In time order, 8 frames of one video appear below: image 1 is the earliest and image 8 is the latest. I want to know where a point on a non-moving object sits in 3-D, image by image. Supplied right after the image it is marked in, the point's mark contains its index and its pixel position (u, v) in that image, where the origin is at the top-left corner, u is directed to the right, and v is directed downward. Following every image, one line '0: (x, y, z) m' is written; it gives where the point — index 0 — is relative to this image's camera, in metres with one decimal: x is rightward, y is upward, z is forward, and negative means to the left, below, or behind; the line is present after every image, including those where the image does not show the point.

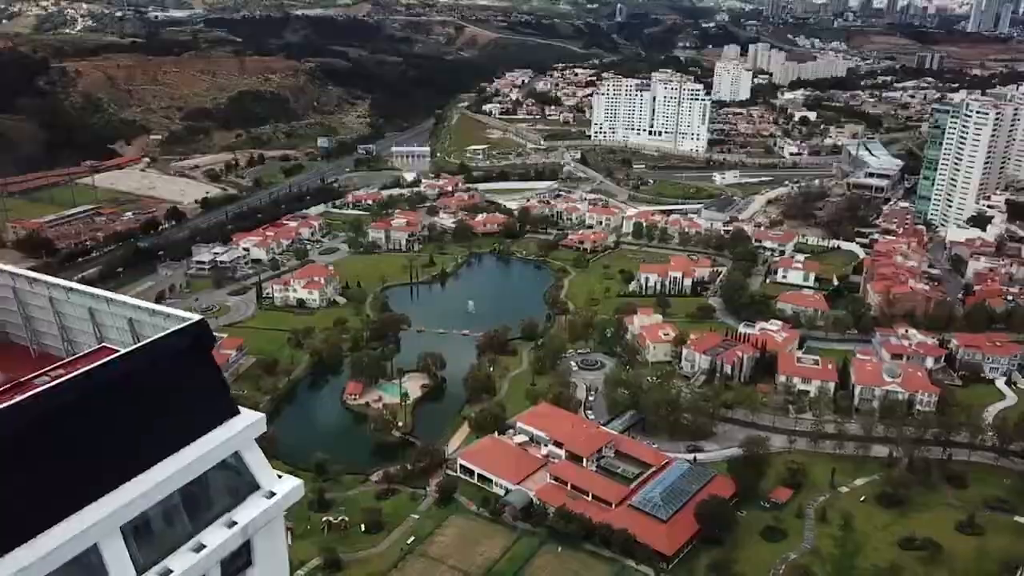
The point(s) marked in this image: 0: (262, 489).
0: (-2.2, -1.8, +6.6) m
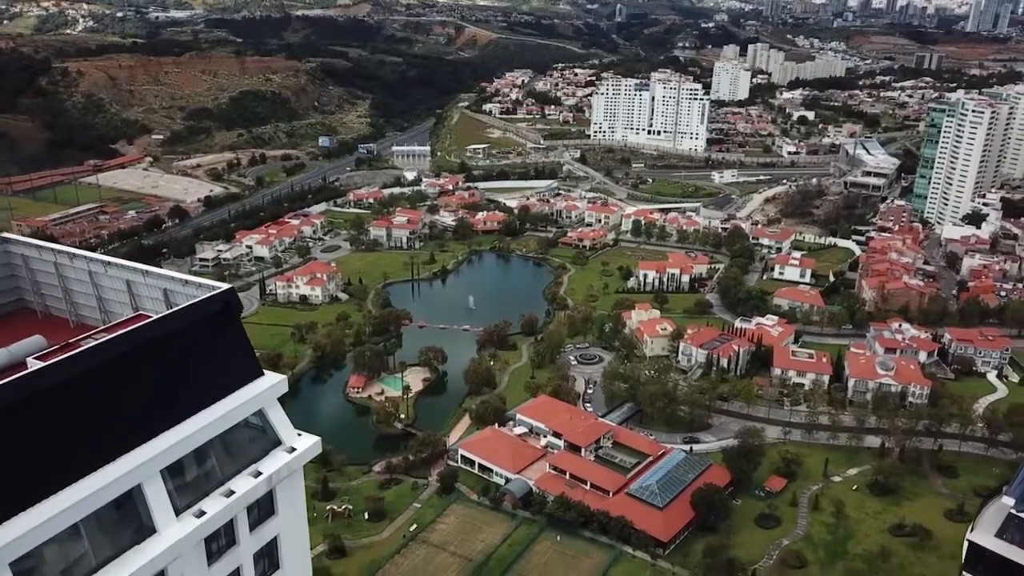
0: (-2.2, -1.5, +7.2) m
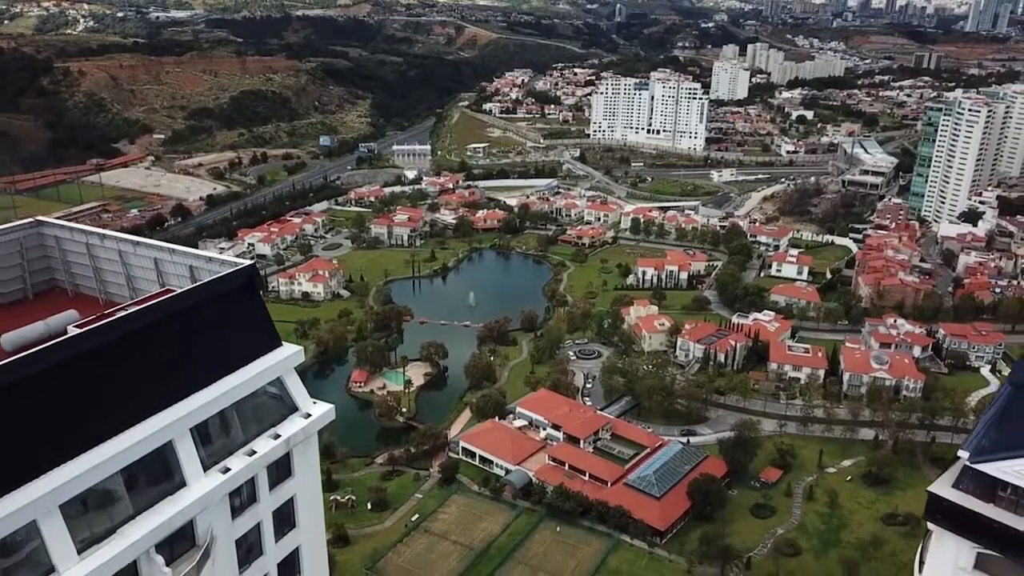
0: (-2.2, -1.3, +7.7) m
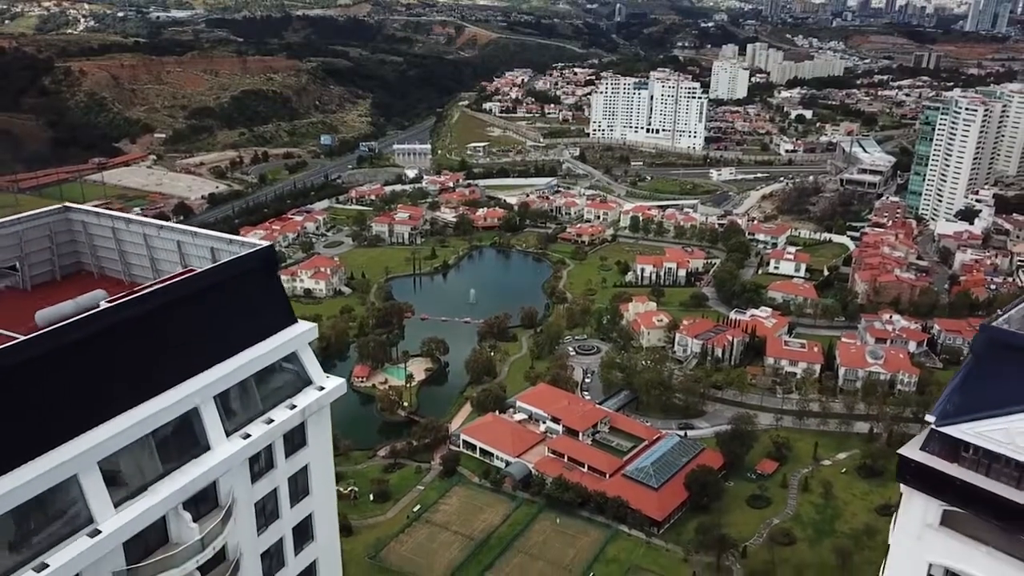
0: (-2.2, -1.1, +8.2) m
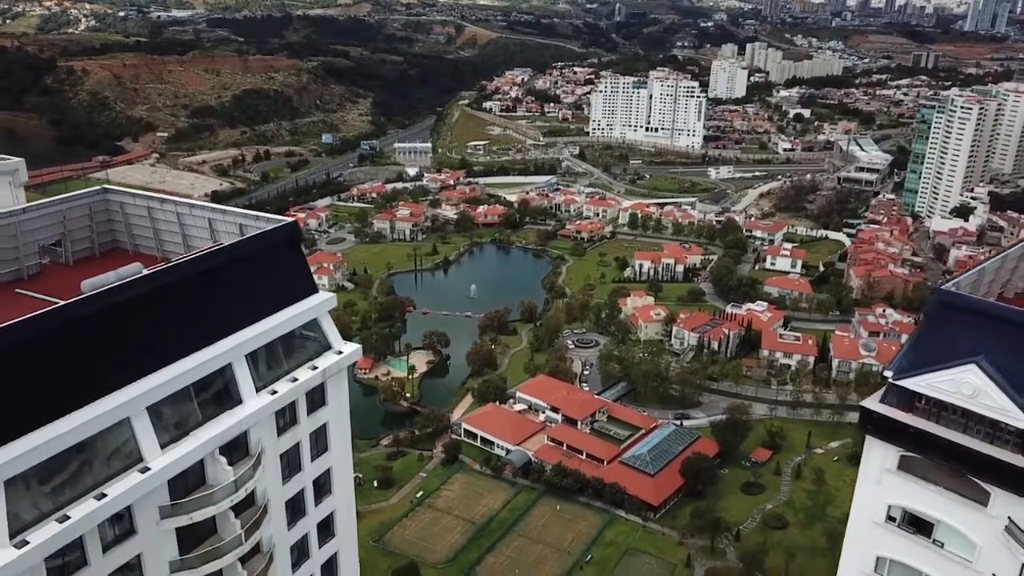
0: (-2.2, -0.7, +9.0) m
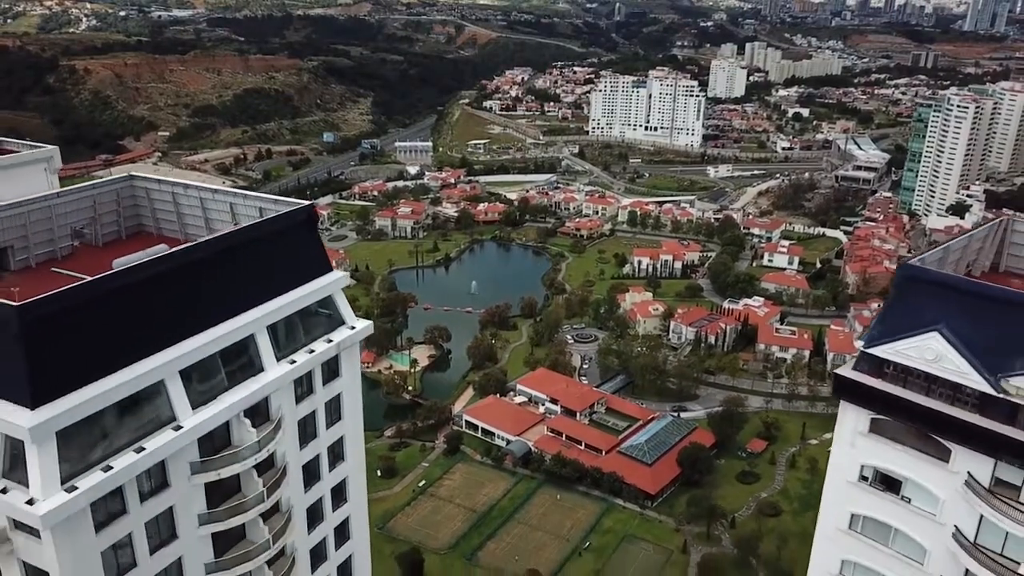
0: (-2.2, -0.5, +9.6) m
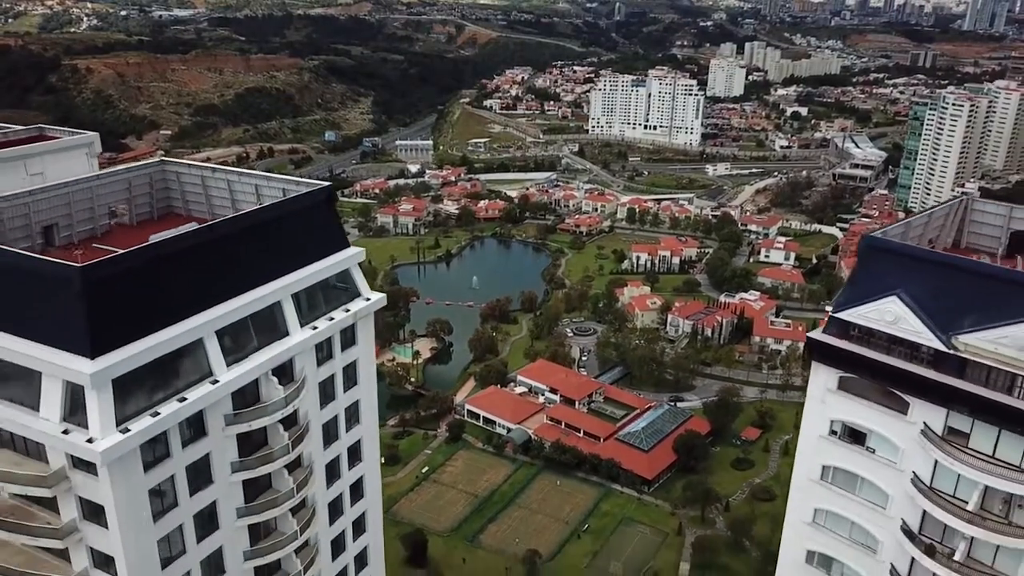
0: (-2.2, -0.1, +10.5) m
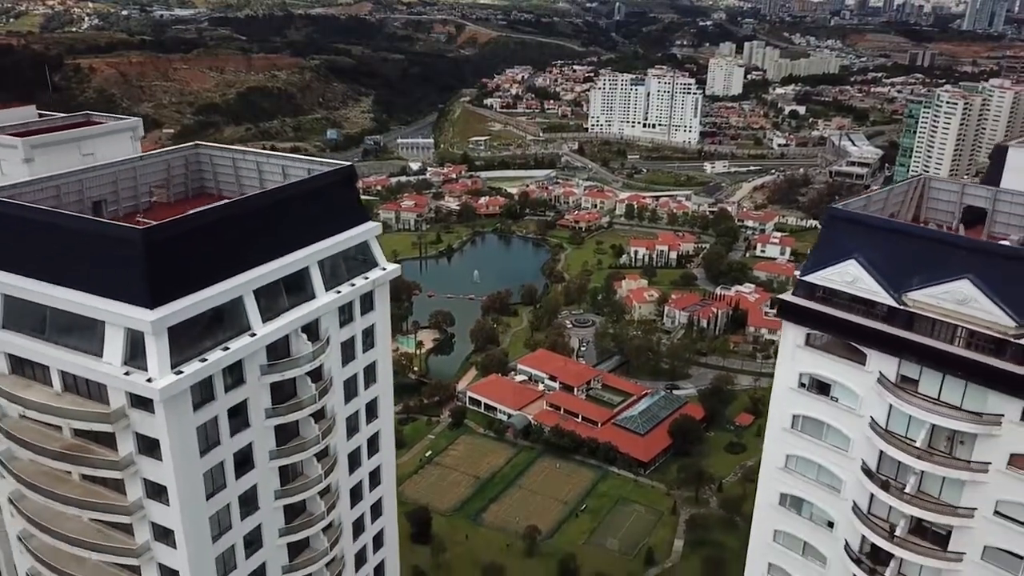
0: (-2.1, +0.3, +11.6) m
